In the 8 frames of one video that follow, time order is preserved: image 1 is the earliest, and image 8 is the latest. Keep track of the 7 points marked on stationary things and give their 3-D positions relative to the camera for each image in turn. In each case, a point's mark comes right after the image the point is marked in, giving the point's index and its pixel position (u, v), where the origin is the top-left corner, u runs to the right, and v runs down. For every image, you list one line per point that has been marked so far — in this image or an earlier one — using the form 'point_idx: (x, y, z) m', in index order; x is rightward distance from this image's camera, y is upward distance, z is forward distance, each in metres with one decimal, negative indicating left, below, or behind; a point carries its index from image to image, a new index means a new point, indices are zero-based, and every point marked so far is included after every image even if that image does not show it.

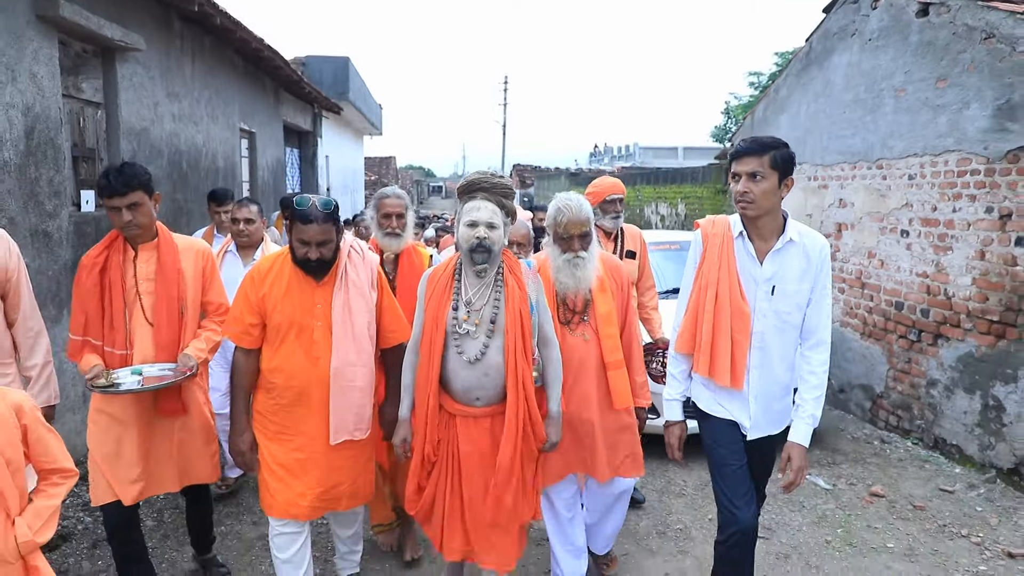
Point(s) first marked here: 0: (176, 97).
0: (-2.7, +1.5, +6.0) m
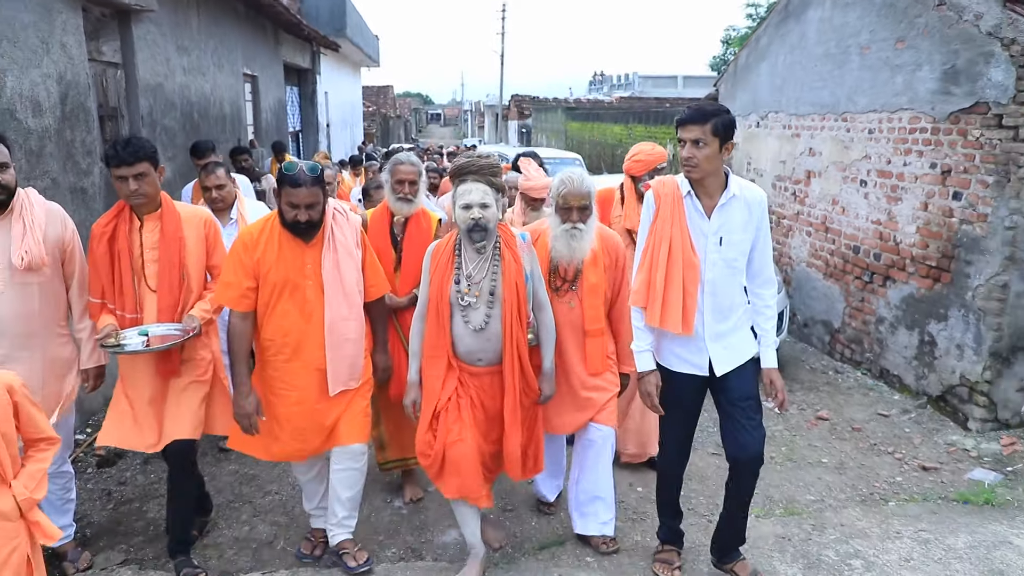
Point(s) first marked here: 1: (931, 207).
0: (-2.7, +2.0, +6.3) m
1: (+2.5, +0.5, +4.5) m
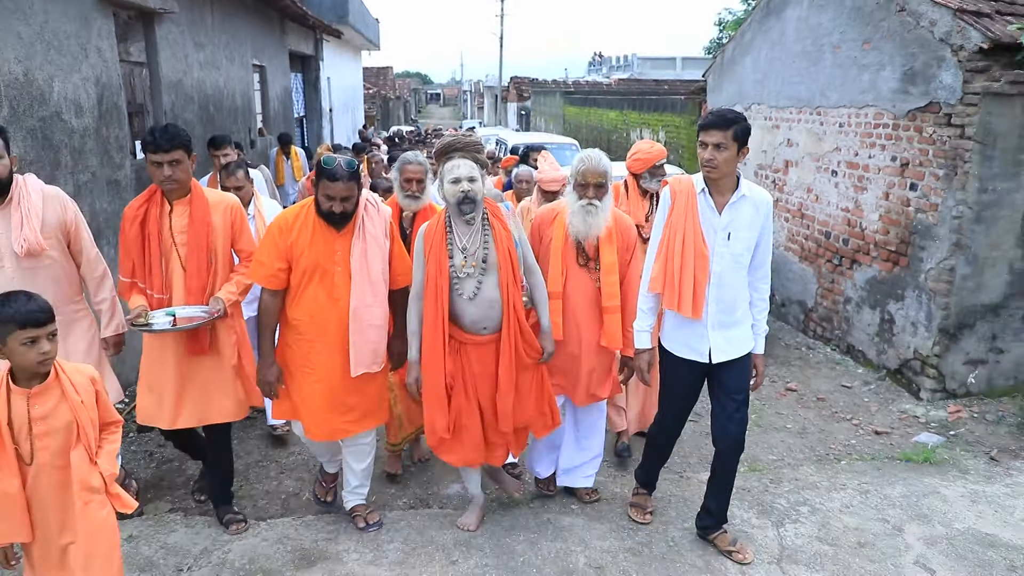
0: (-2.8, +2.2, +6.7) m
1: (+2.5, +0.6, +4.9) m
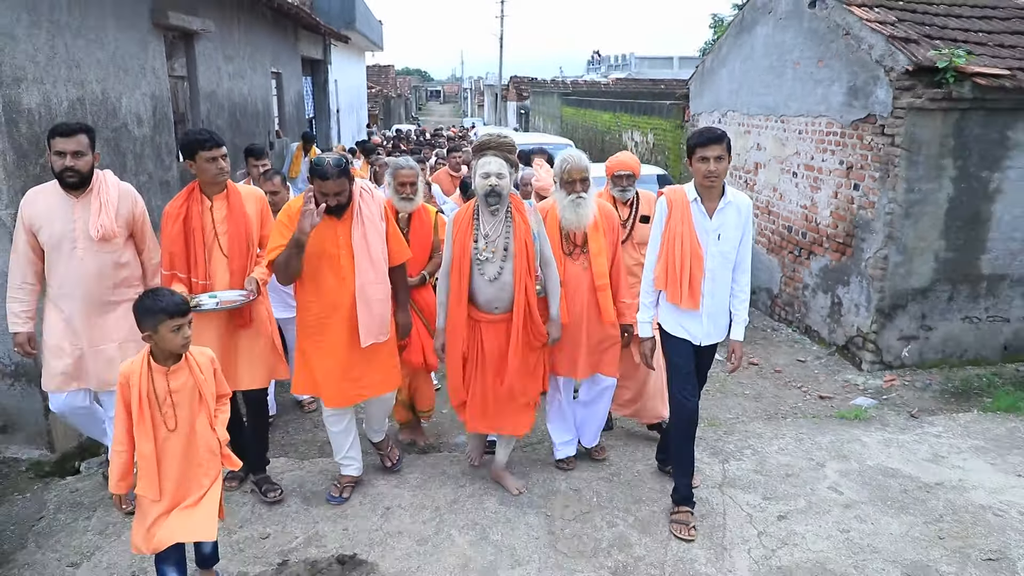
0: (-2.8, +2.3, +7.4) m
1: (+2.4, +0.7, +5.6) m
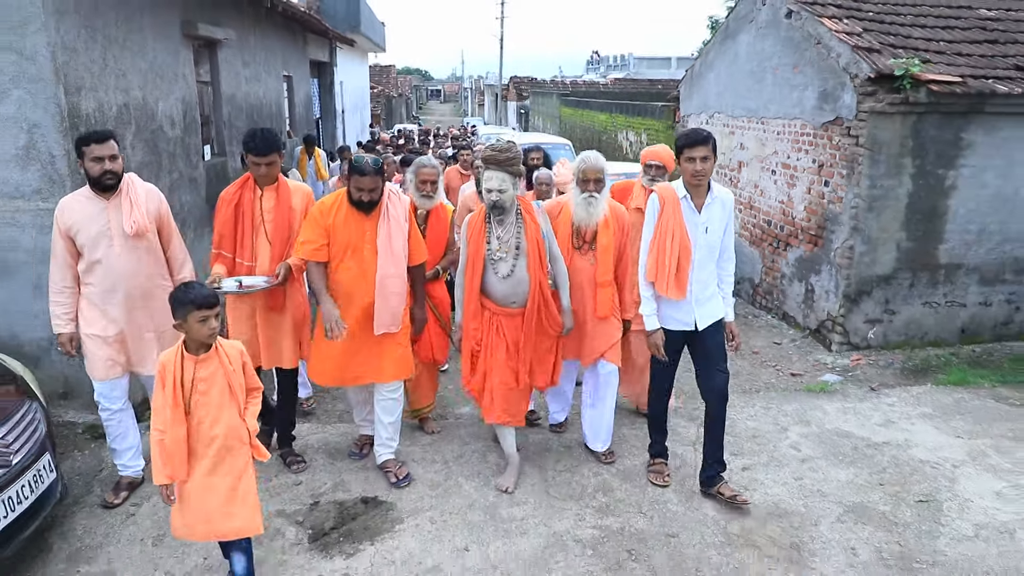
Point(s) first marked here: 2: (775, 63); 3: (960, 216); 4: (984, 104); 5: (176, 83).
0: (-2.8, +2.4, +7.9) m
1: (+2.4, +0.8, +6.1) m
2: (+2.3, +2.0, +6.7) m
3: (+3.4, +0.5, +5.6) m
4: (+3.4, +1.3, +5.4) m
5: (-2.5, +1.5, +5.6) m
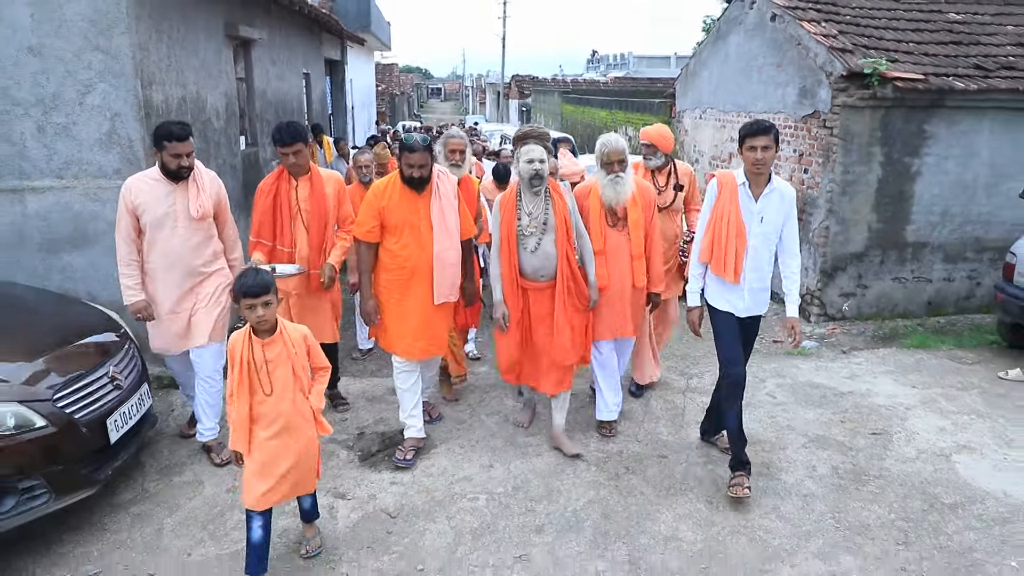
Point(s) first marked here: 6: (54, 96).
0: (-2.7, +2.6, +8.5) m
1: (+2.5, +1.0, +6.7) m
2: (+2.4, +2.2, +7.3) m
3: (+3.4, +0.7, +6.3) m
4: (+3.5, +1.5, +6.0) m
5: (-2.4, +1.7, +6.3) m
6: (-2.7, +1.1, +4.4) m
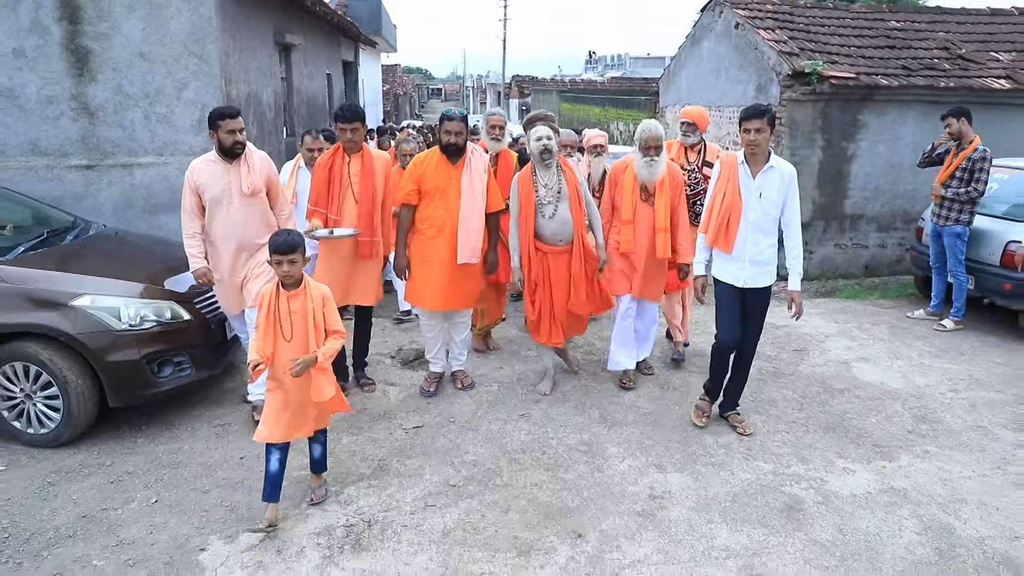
0: (-2.7, +2.9, +9.8) m
1: (+2.6, +1.3, +8.0) m
2: (+2.5, +2.6, +8.6) m
3: (+3.5, +1.1, +7.5) m
4: (+3.5, +1.9, +7.2) m
5: (-2.4, +2.1, +7.5) m
6: (-2.7, +1.5, +5.7) m
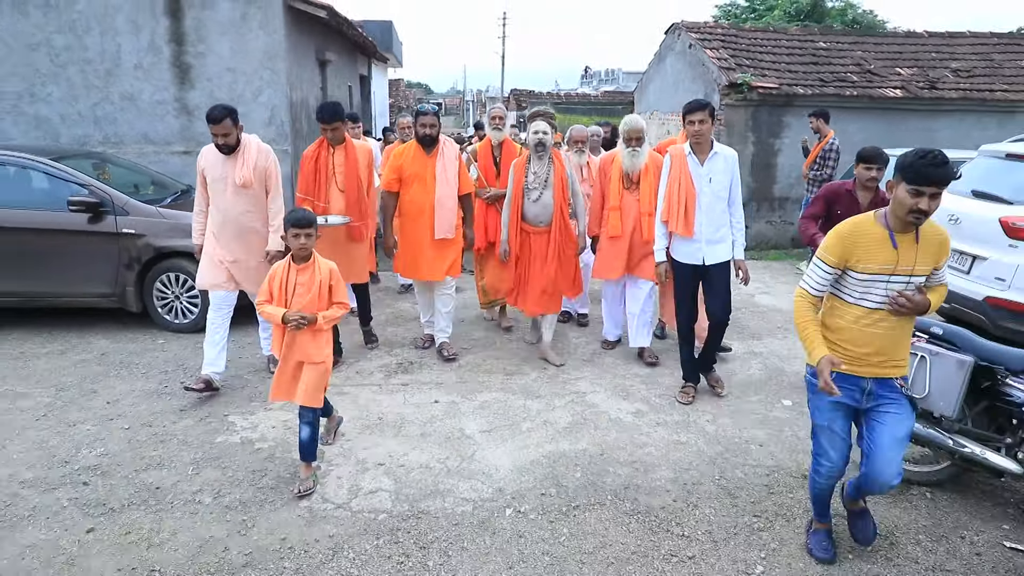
0: (-2.7, +3.3, +11.7) m
1: (+2.5, +1.7, +9.9) m
2: (+2.4, +3.0, +10.5) m
3: (+3.4, +1.5, +9.4) m
4: (+3.4, +2.3, +9.1) m
5: (-2.5, +2.5, +9.4) m
6: (-2.7, +1.9, +7.5) m
